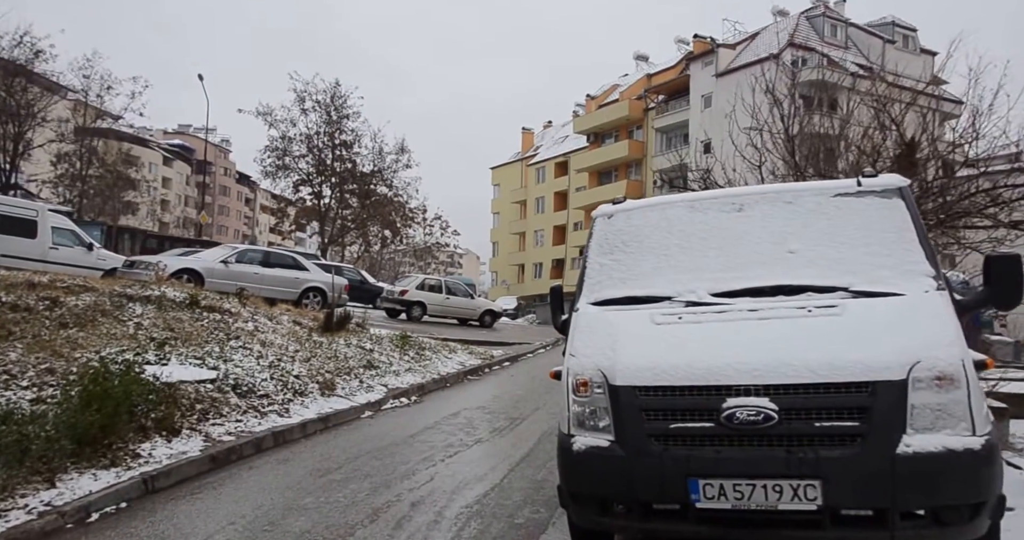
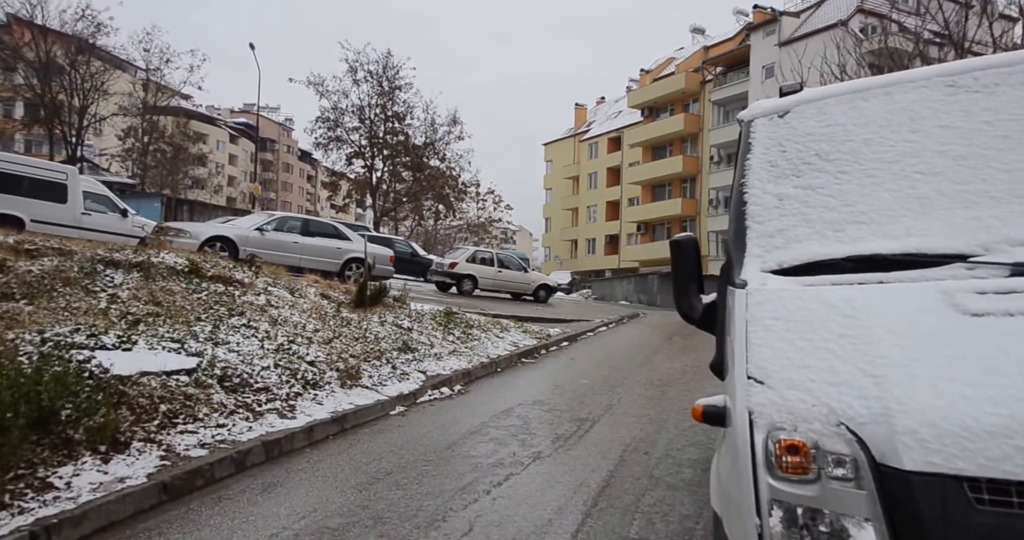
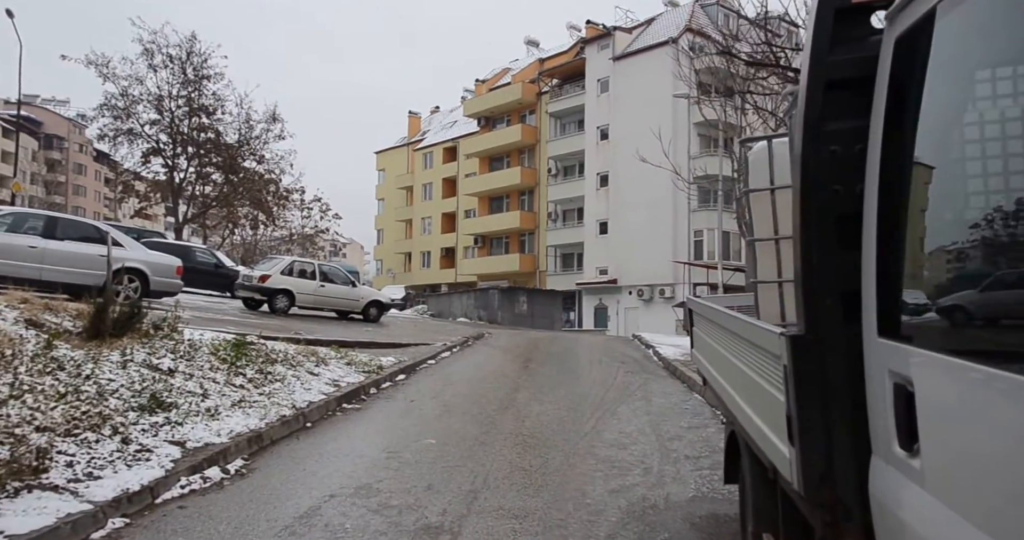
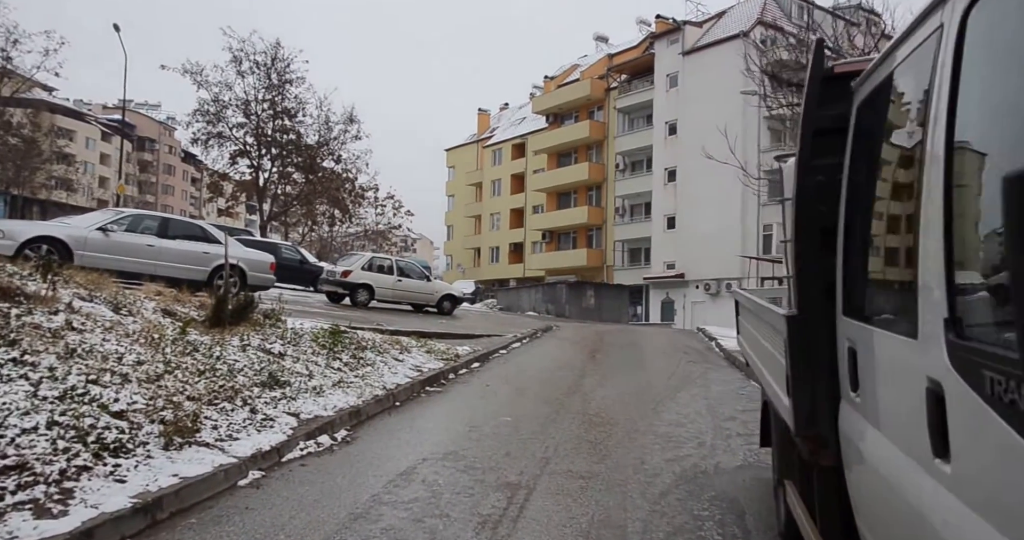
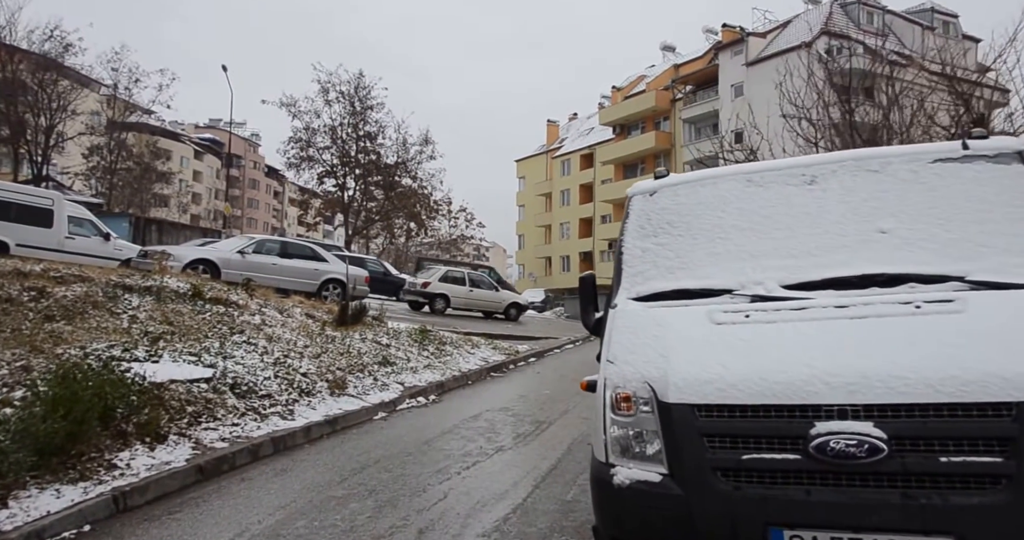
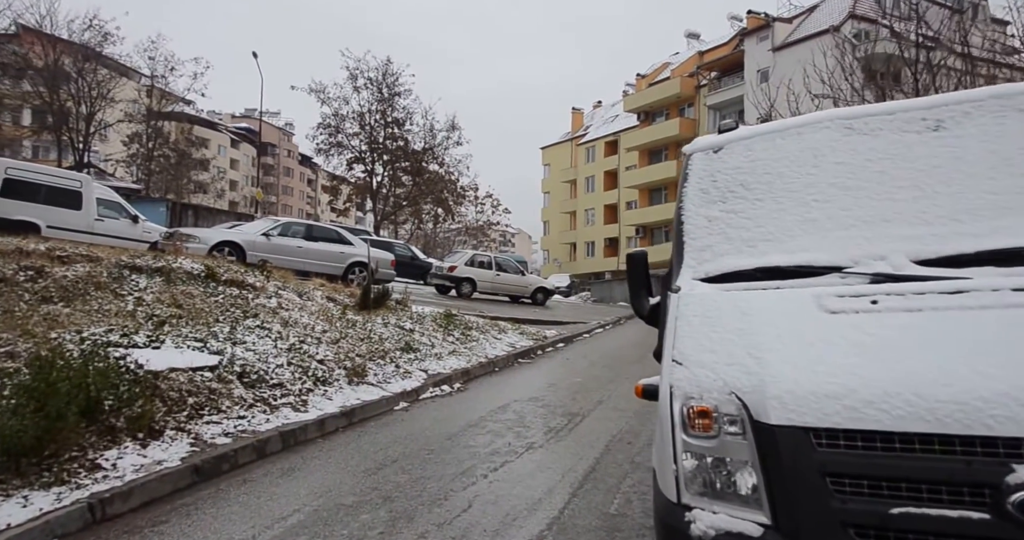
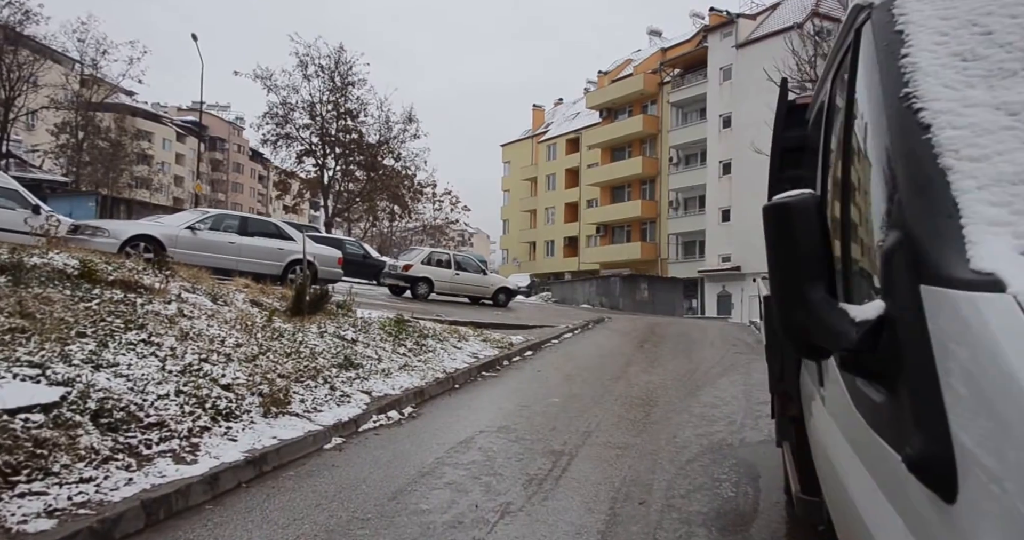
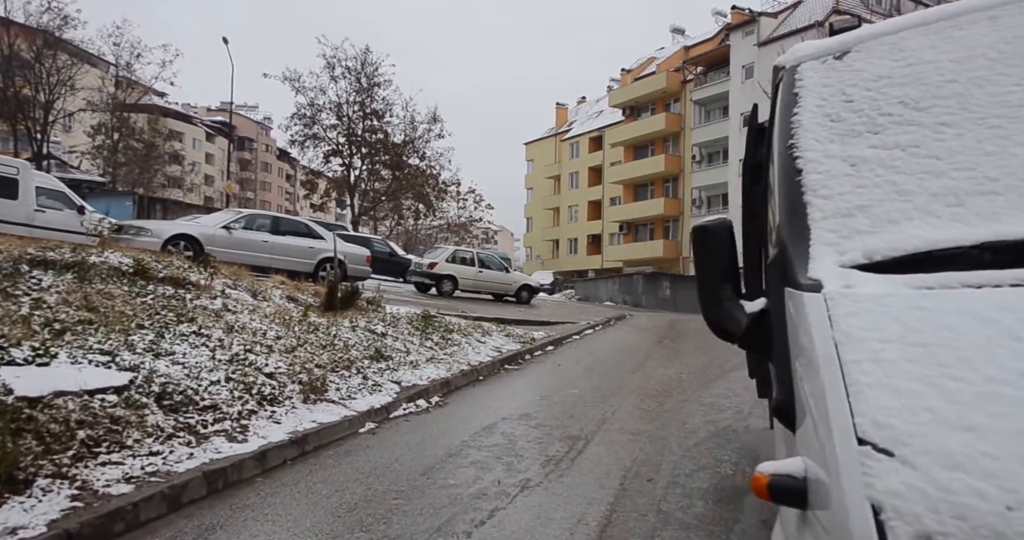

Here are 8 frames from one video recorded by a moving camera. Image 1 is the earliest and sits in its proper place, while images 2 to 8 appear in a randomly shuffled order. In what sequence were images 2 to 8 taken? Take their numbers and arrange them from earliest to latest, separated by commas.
5, 6, 2, 8, 7, 4, 3
